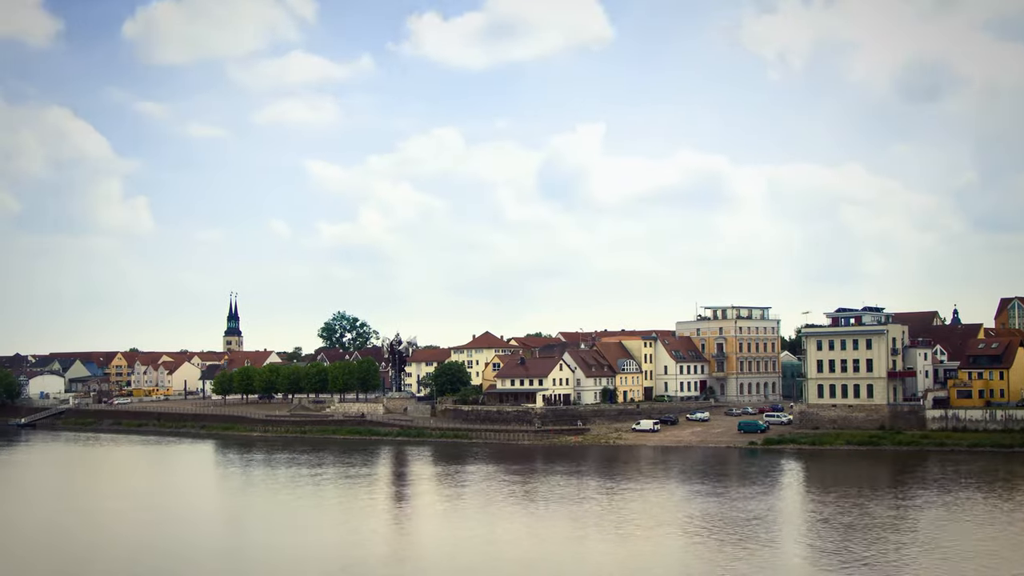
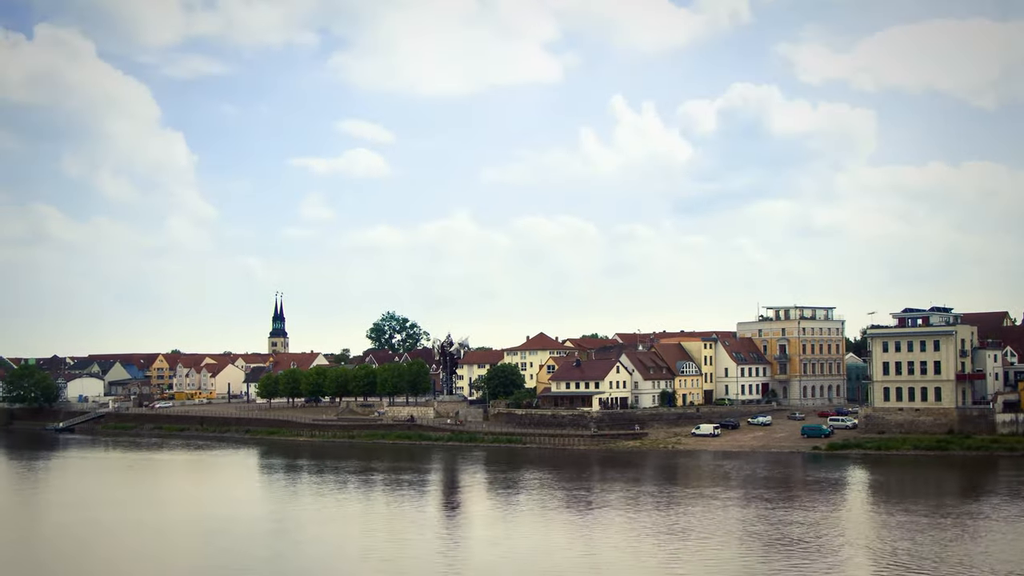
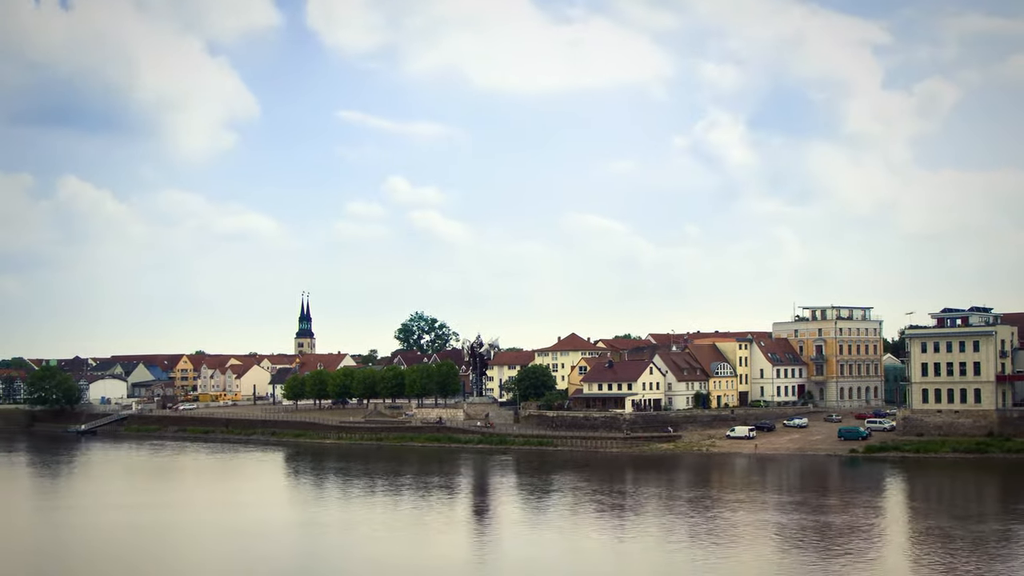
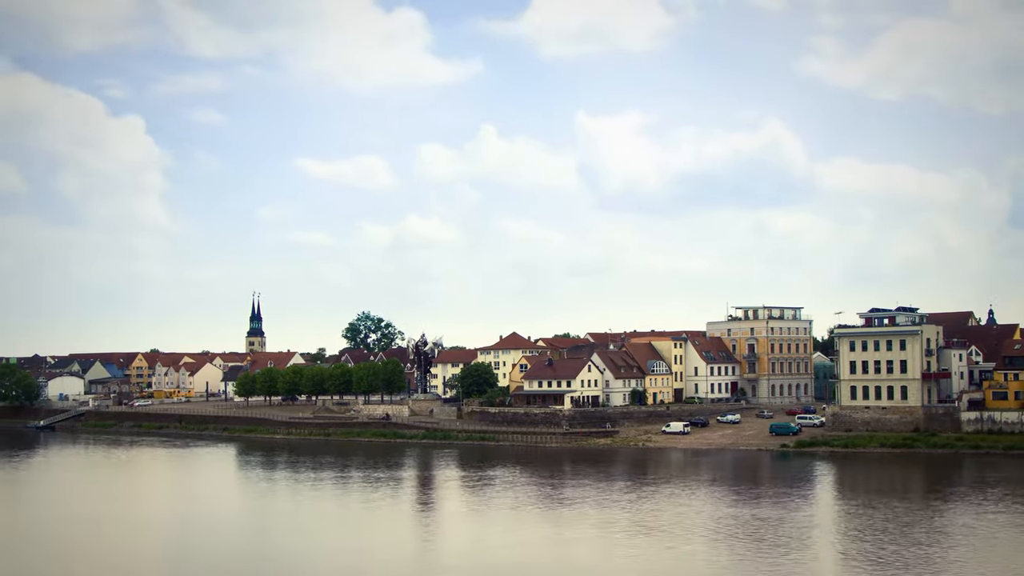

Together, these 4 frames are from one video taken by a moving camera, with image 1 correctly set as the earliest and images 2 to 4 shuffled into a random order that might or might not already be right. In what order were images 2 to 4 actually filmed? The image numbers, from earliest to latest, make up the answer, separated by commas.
4, 2, 3
